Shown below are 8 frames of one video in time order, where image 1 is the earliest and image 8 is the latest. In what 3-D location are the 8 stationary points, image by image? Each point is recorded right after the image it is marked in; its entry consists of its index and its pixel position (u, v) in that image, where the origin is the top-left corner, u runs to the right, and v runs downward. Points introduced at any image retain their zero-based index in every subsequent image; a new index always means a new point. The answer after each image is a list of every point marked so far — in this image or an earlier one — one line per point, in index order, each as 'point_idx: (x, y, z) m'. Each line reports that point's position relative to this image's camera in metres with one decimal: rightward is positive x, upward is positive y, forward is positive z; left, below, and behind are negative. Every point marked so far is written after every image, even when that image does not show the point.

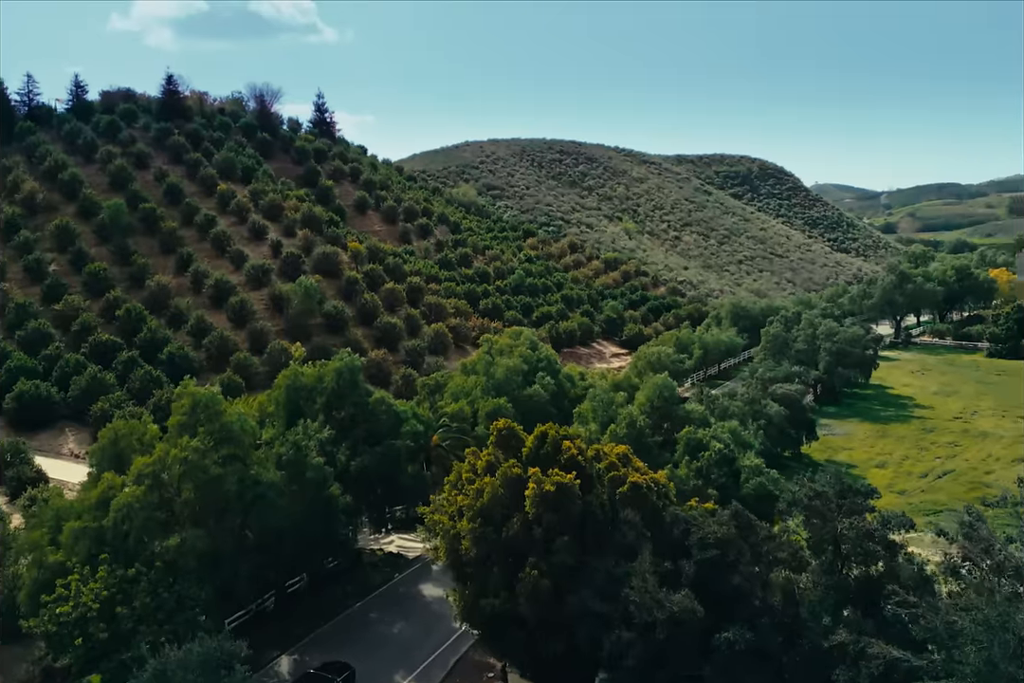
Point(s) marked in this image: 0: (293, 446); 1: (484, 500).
0: (-5.0, -2.5, +19.4) m
1: (-0.5, -2.9, +15.4) m
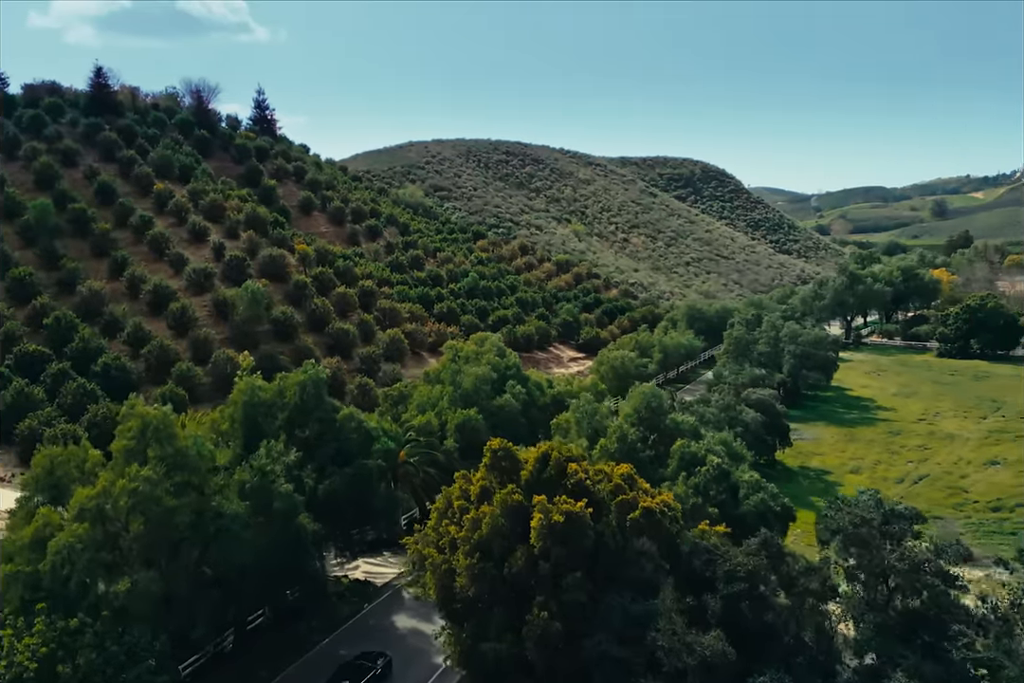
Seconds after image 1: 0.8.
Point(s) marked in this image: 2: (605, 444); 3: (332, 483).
0: (-5.3, -2.7, +17.5) m
1: (-0.5, -3.1, +13.8) m
2: (+2.2, -2.4, +19.8) m
3: (-4.2, -3.4, +19.9) m
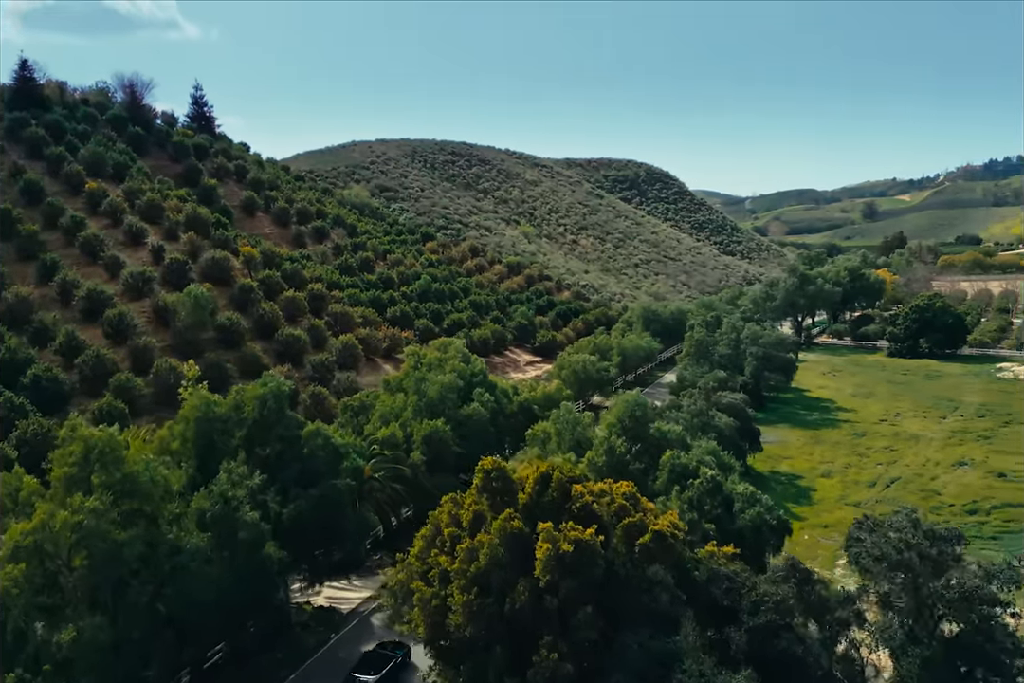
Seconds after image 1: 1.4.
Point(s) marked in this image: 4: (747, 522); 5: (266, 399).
0: (-5.5, -3.0, +15.8) m
1: (-0.5, -3.3, +12.4) m
2: (+1.8, -2.6, +18.6) m
3: (-4.6, -3.6, +18.2) m
4: (+5.0, -3.8, +17.8) m
5: (-5.6, -1.3, +19.0) m
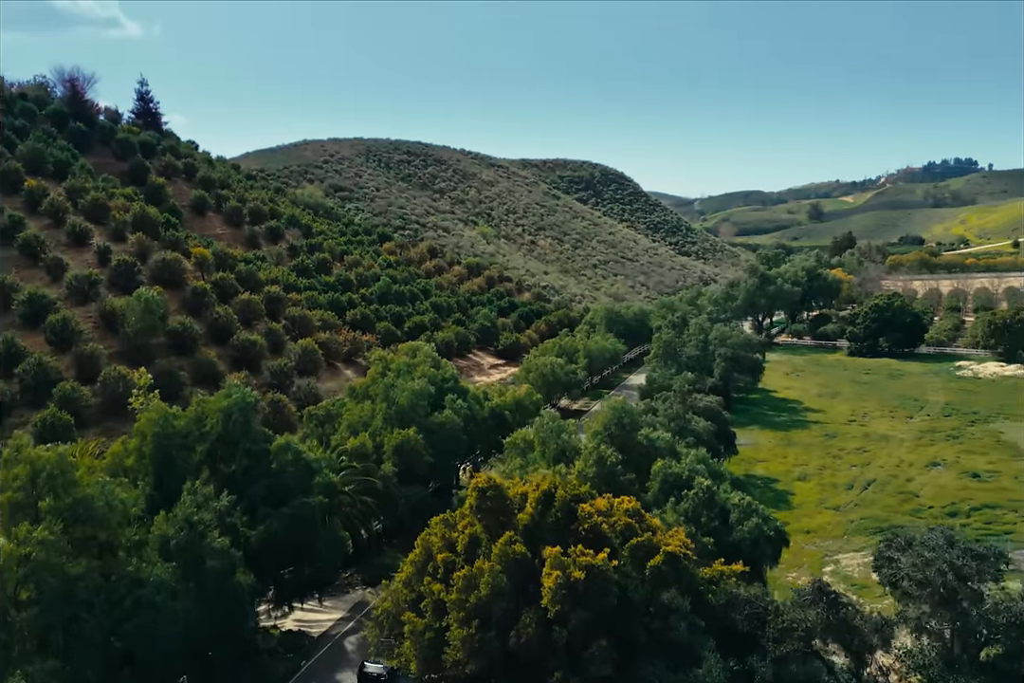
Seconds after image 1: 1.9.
0: (-5.6, -3.1, +14.4) m
1: (-0.4, -3.4, +11.3) m
2: (+1.5, -2.7, +17.6) m
3: (-4.9, -3.7, +16.9) m
4: (+4.7, -3.9, +17.0) m
5: (-5.9, -1.5, +17.6) m
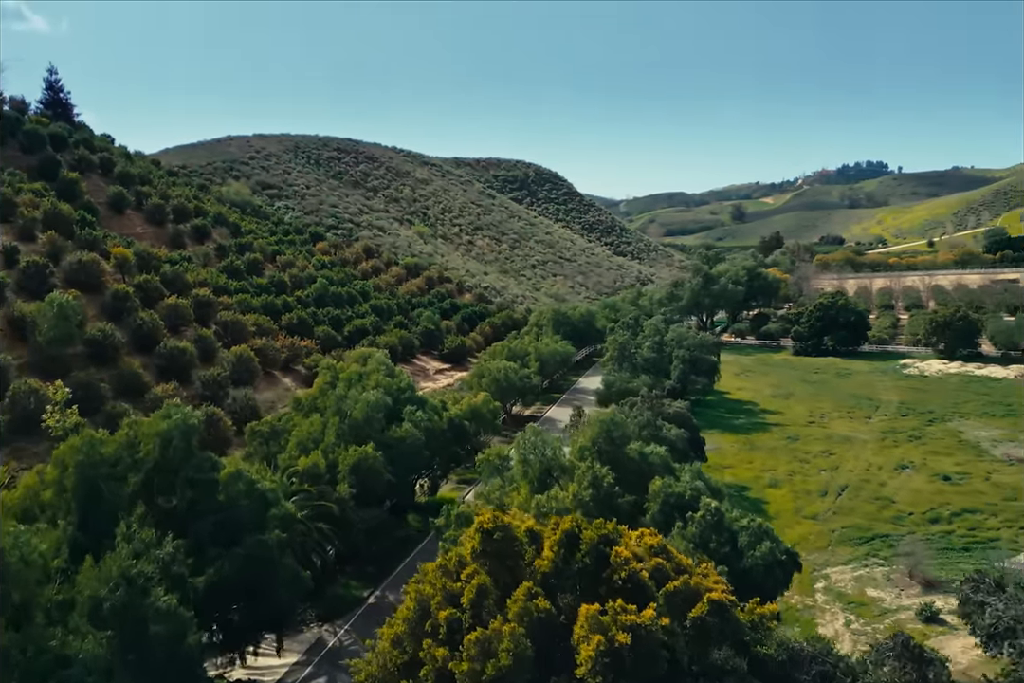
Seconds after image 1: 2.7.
0: (-5.6, -3.3, +11.9) m
1: (-0.1, -3.6, +9.3) m
2: (+1.2, -2.8, +15.7) m
3: (-5.1, -3.9, +14.4) m
4: (+4.5, -4.0, +15.4) m
5: (-6.2, -1.7, +15.1) m
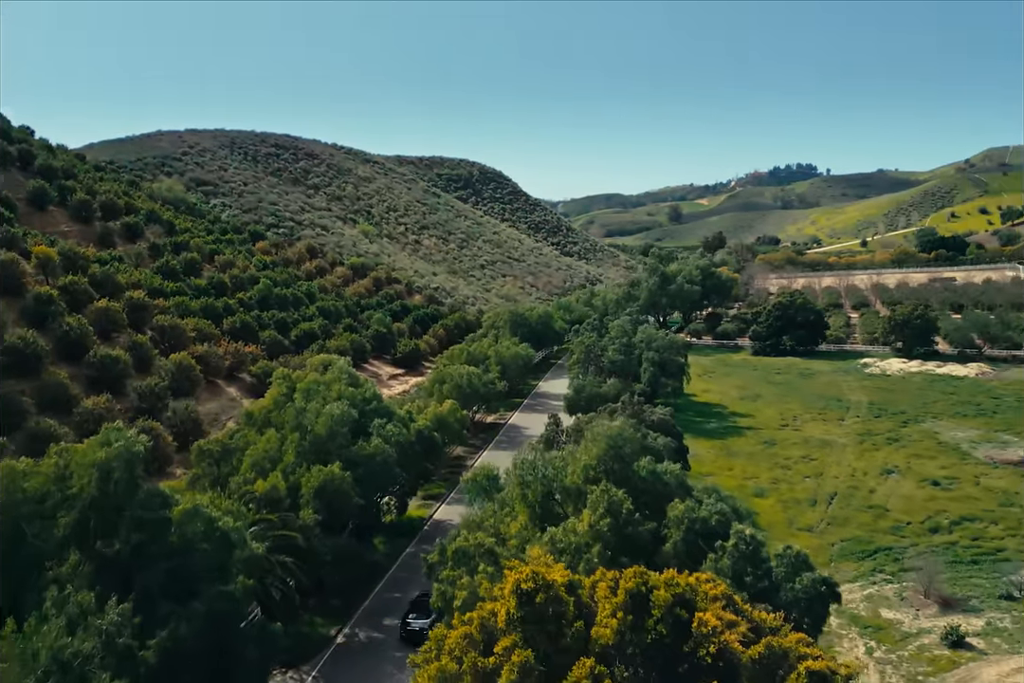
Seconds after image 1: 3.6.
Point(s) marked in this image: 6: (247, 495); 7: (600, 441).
0: (-5.2, -3.5, +9.4) m
1: (+0.5, -3.7, +7.1) m
2: (+1.3, -2.9, +13.7) m
3: (-4.8, -4.1, +11.9) m
4: (+4.7, -4.1, +13.6) m
5: (-6.0, -1.9, +12.5) m
6: (-6.0, -3.5, +19.0) m
7: (+1.7, -1.9, +16.4) m
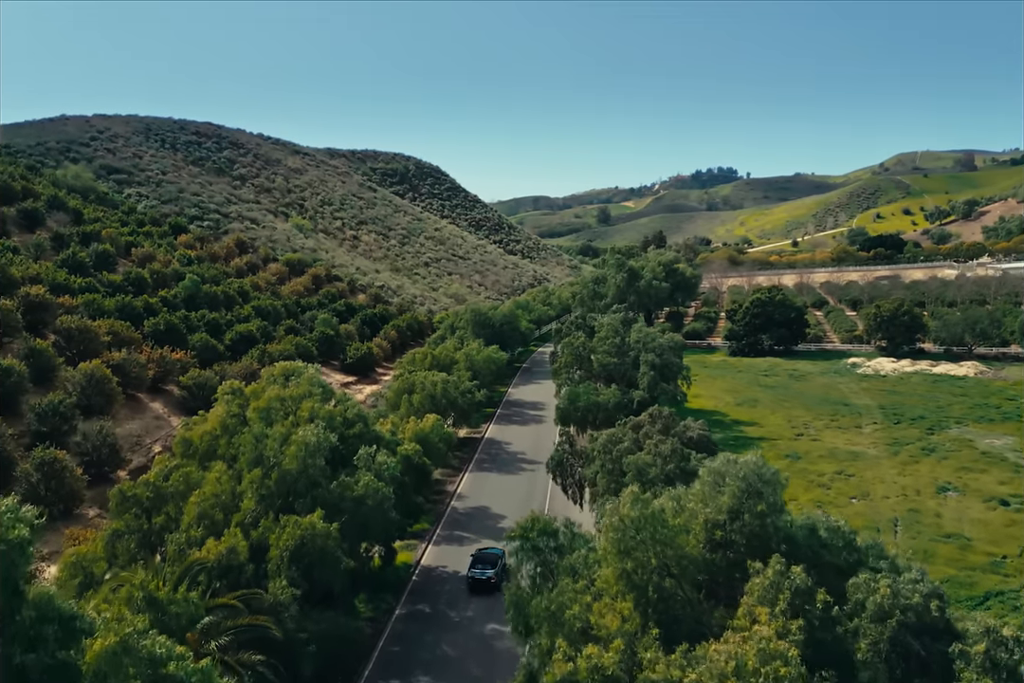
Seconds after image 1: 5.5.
0: (-3.3, -3.5, +3.8) m
1: (+2.5, -3.7, +2.0) m
2: (+2.7, -2.9, +8.6) m
3: (-3.2, -4.2, +6.3) m
4: (+6.1, -4.1, +8.9) m
5: (-4.5, -2.0, +6.8) m
6: (-5.0, -3.6, +13.3) m
7: (+2.8, -1.9, +11.4) m
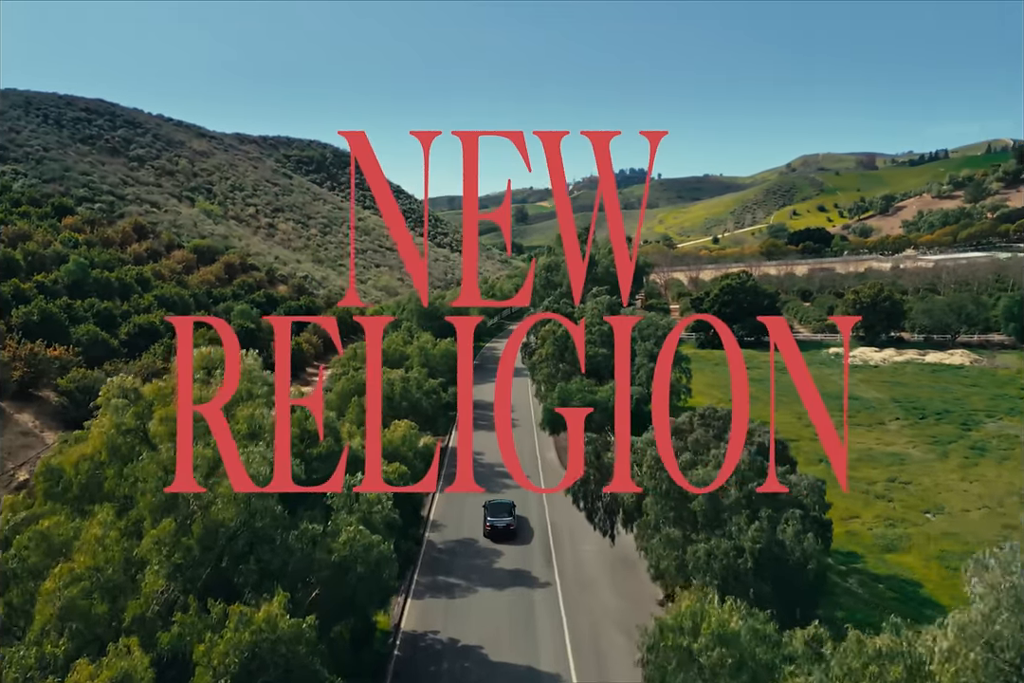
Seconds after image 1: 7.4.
0: (-1.2, -3.1, -2.4) m
1: (+4.8, -3.1, -3.5) m
2: (+4.4, -2.4, +3.0) m
3: (-1.3, -3.7, +0.2) m
4: (+7.7, -3.5, +3.6) m
5: (-2.6, -1.5, +0.5) m
6: (-3.8, -3.2, +6.9) m
7: (+4.2, -1.4, +5.8) m
